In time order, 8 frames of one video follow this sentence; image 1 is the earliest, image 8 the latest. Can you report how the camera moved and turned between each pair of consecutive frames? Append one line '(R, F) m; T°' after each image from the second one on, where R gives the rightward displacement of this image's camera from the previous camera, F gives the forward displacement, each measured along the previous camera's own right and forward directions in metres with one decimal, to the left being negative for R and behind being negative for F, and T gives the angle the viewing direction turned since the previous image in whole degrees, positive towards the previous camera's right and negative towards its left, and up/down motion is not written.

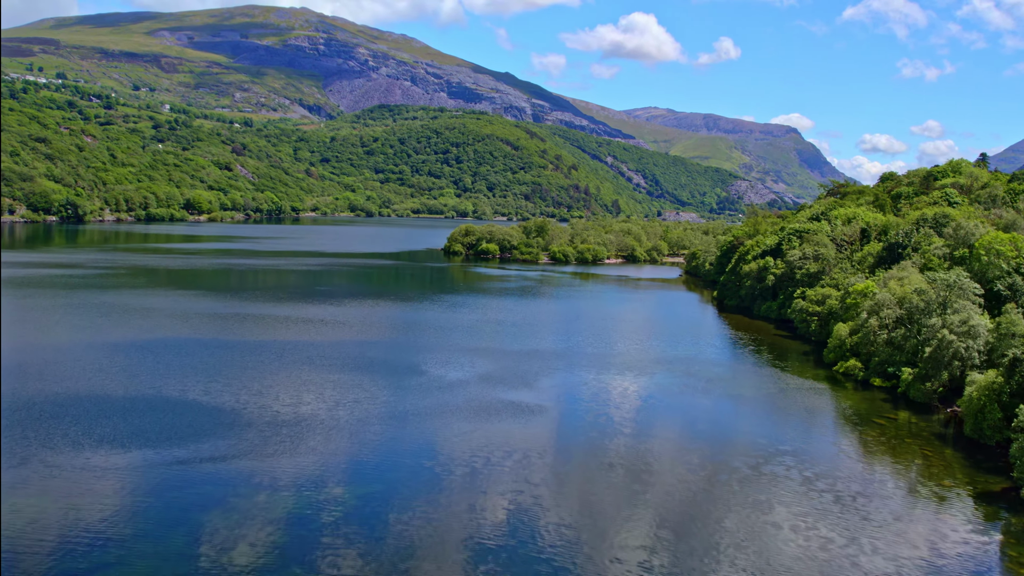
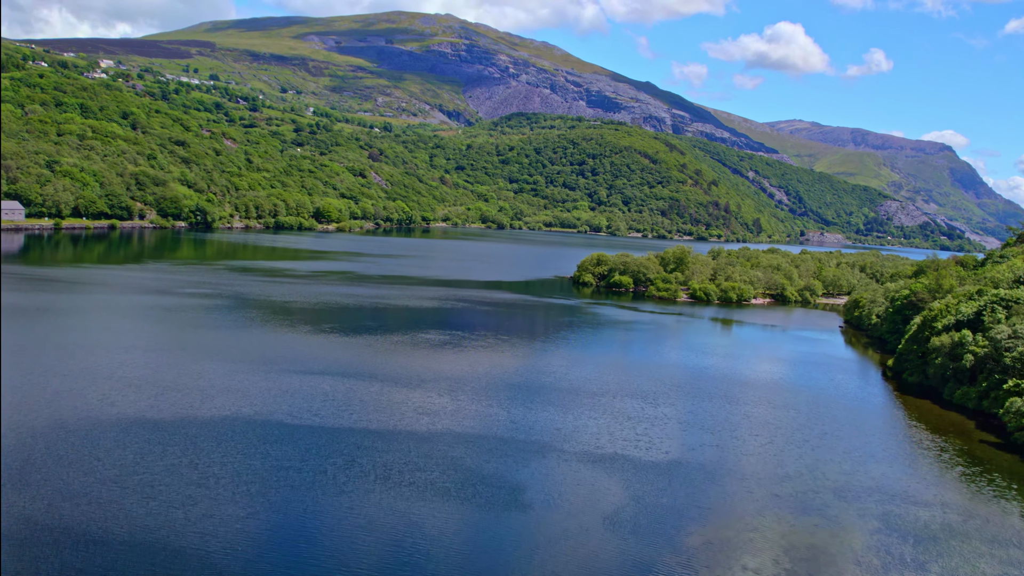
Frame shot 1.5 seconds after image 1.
(-0.2, +5.1) m; -7°
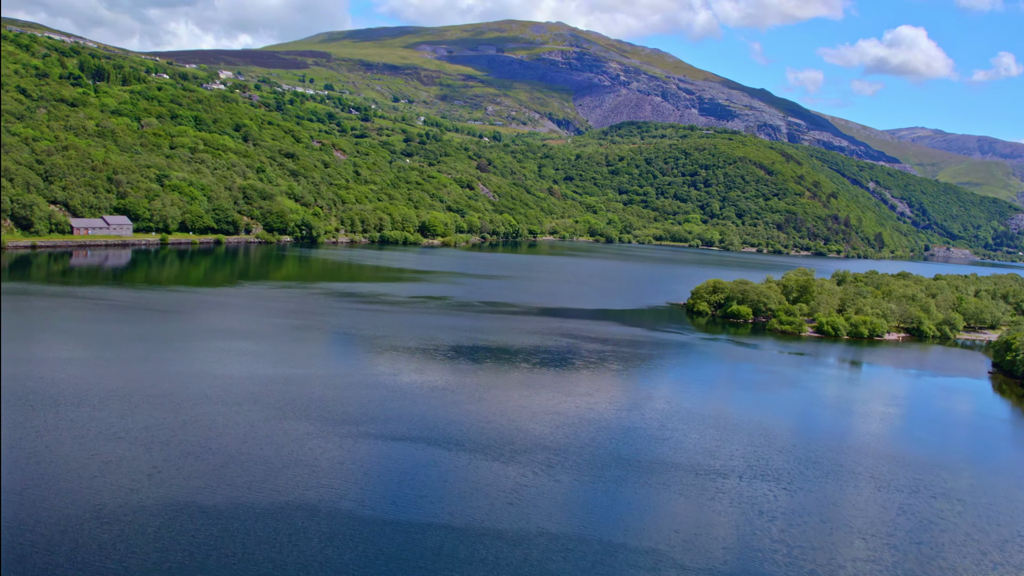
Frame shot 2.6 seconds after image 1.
(-0.1, +3.2) m; -6°
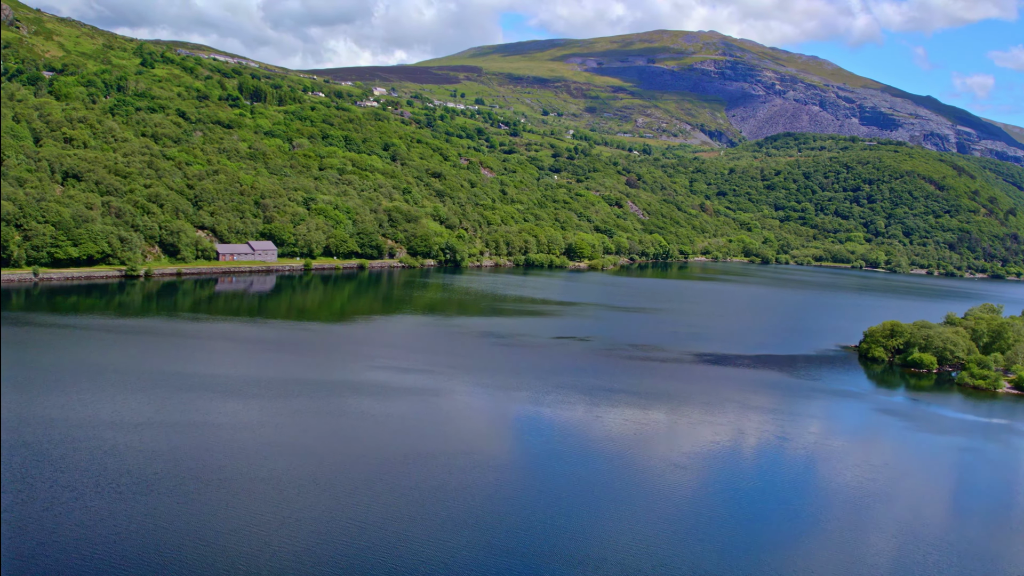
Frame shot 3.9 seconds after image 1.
(-0.2, +3.7) m; -8°
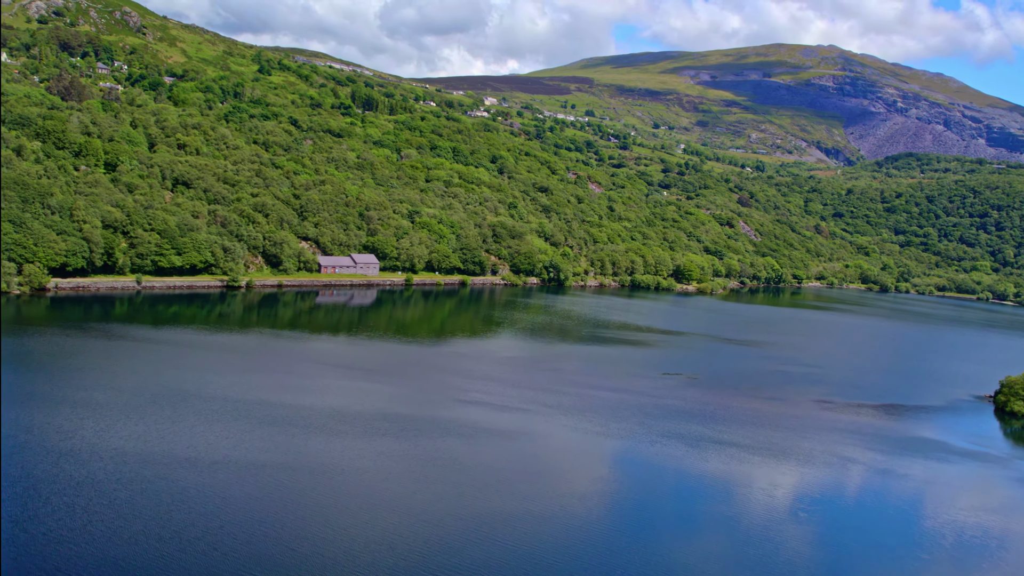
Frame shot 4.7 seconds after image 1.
(-0.1, +2.4) m; -6°
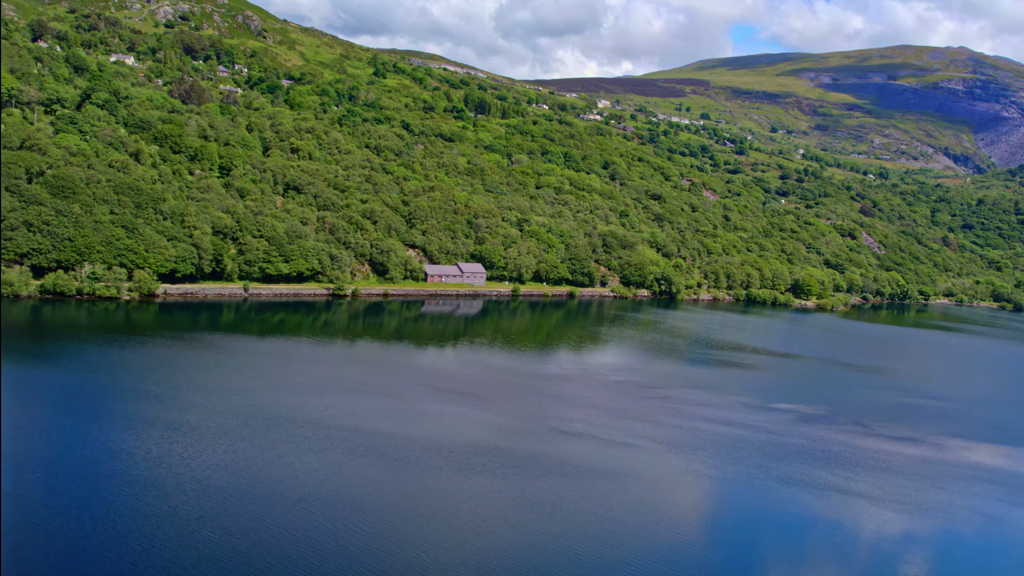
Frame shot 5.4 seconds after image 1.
(-0.1, +2.0) m; -6°
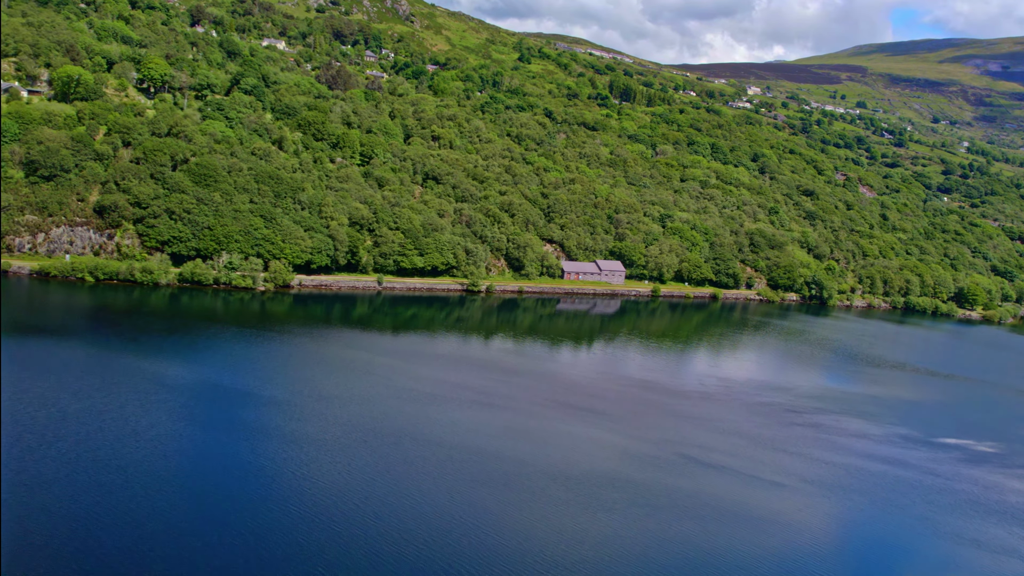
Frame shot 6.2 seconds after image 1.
(-0.1, +2.3) m; -8°
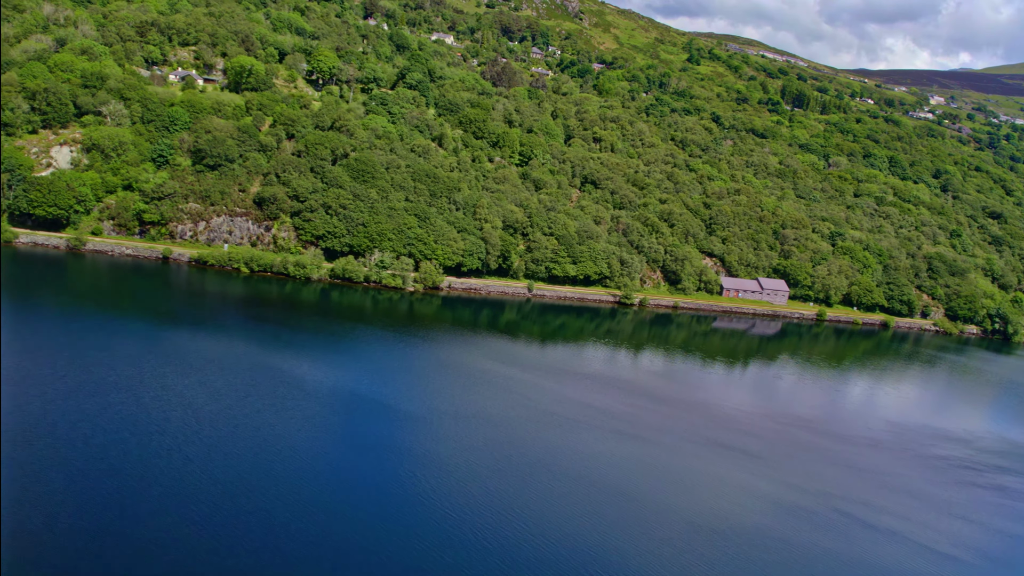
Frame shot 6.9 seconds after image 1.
(-0.2, +2.0) m; -8°
